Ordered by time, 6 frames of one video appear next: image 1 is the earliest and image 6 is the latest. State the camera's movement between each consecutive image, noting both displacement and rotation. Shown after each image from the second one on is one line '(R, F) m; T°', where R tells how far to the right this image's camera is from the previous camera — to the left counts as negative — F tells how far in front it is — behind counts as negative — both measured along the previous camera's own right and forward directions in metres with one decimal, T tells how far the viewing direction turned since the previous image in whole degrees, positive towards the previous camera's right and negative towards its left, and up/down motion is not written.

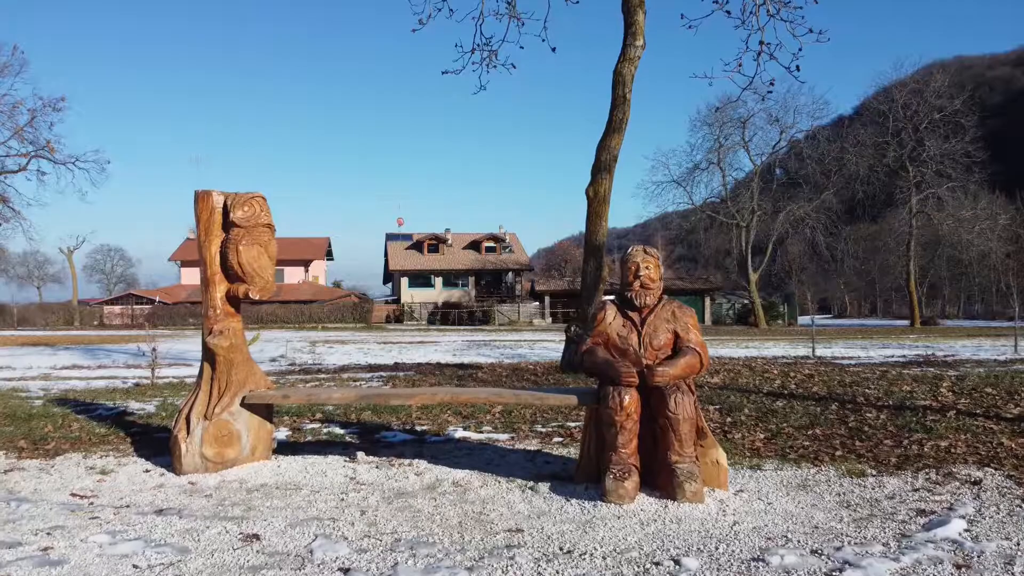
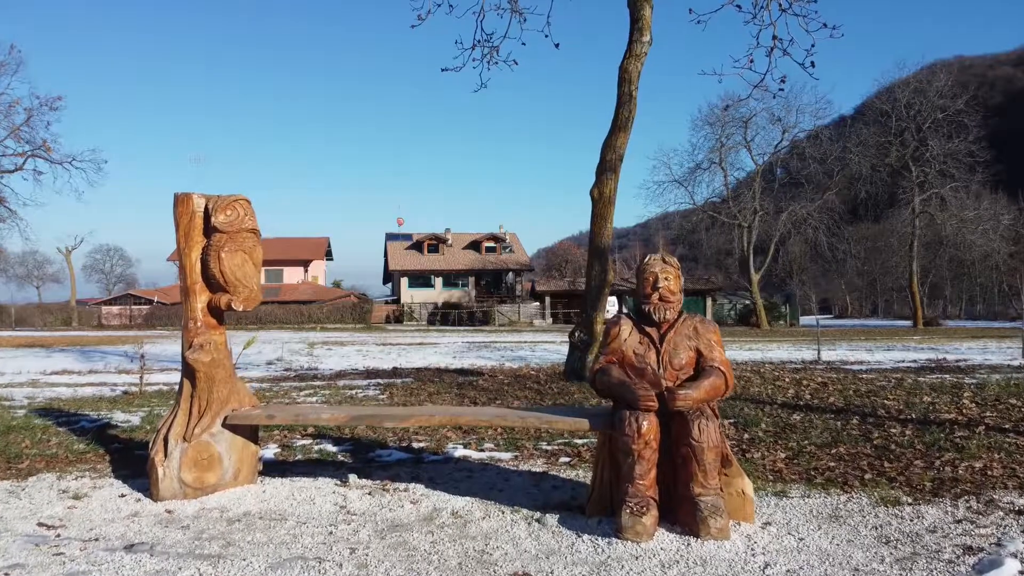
(0.0, +0.4) m; 0°
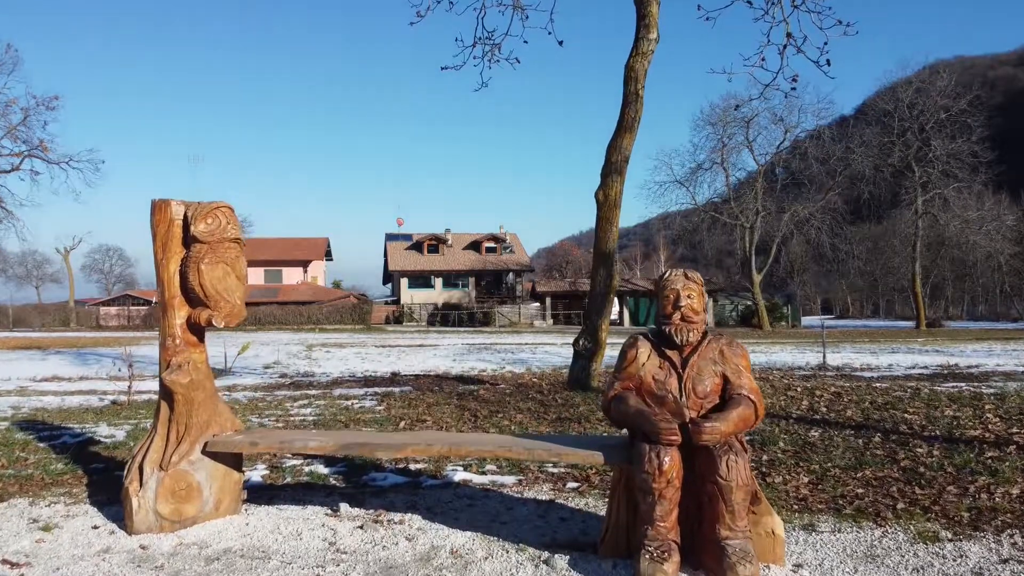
(0.0, +0.3) m; 0°
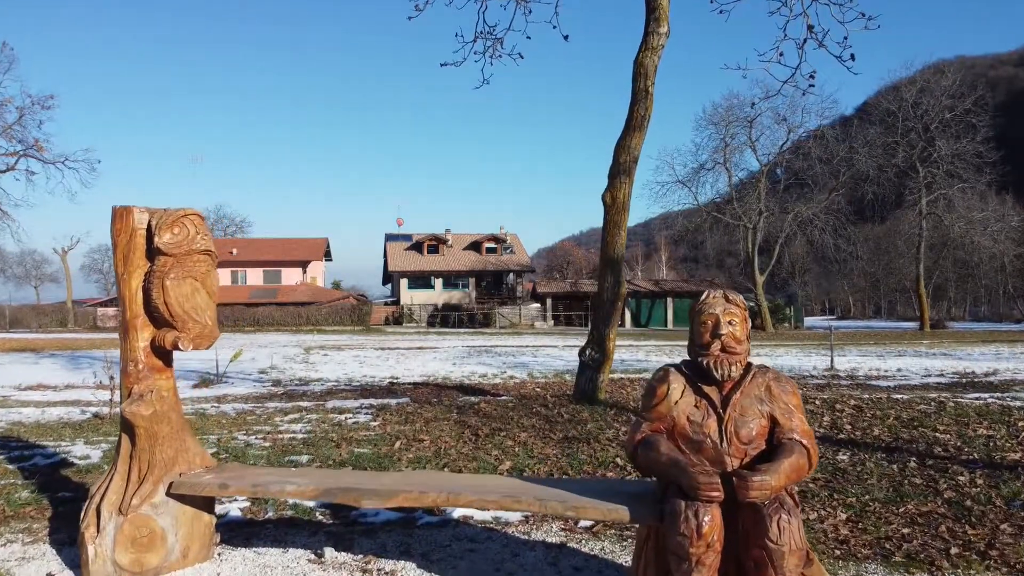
(0.0, +0.5) m; 0°
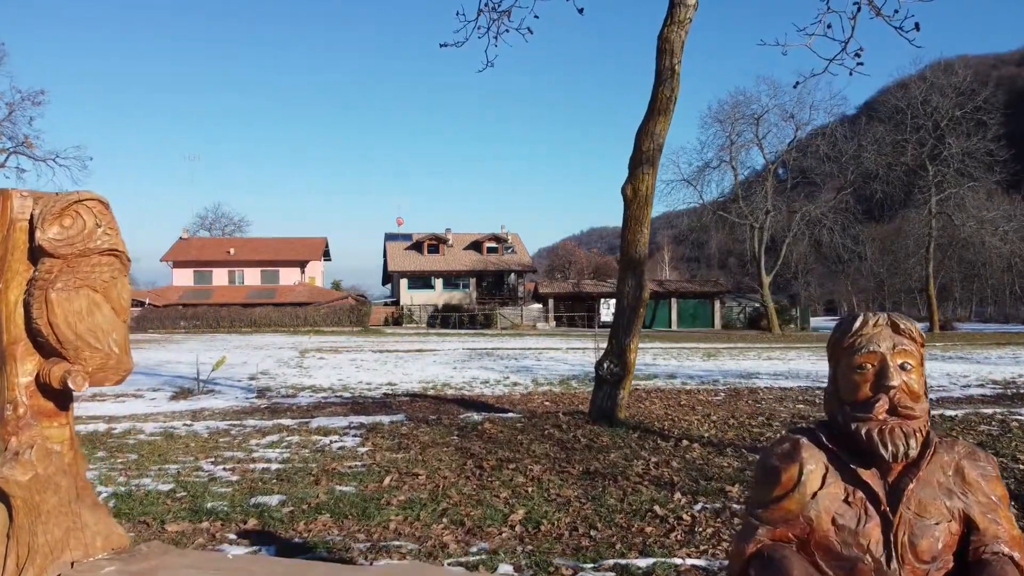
(-0.1, +1.0) m; 0°
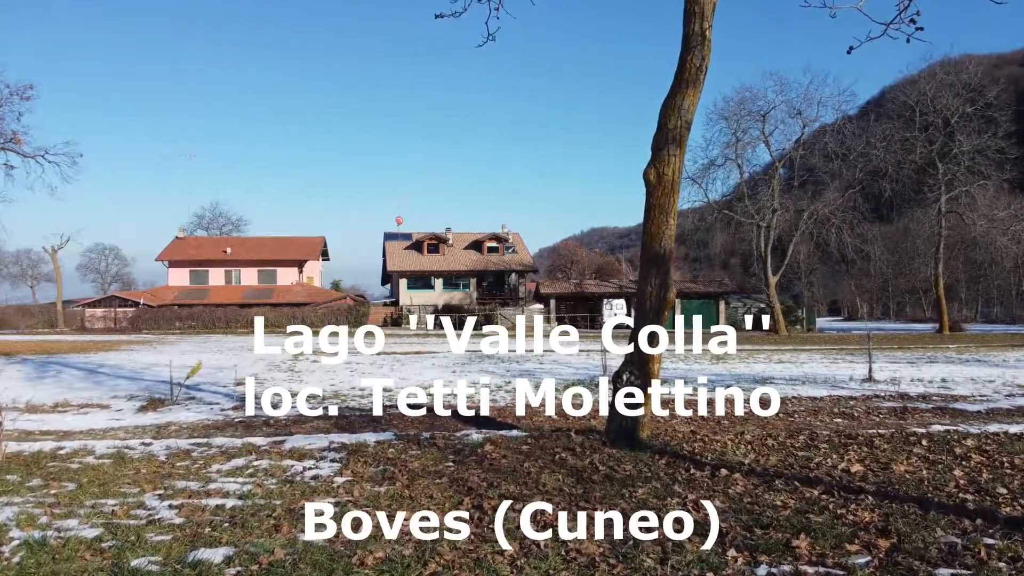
(0.0, +1.0) m; 0°
